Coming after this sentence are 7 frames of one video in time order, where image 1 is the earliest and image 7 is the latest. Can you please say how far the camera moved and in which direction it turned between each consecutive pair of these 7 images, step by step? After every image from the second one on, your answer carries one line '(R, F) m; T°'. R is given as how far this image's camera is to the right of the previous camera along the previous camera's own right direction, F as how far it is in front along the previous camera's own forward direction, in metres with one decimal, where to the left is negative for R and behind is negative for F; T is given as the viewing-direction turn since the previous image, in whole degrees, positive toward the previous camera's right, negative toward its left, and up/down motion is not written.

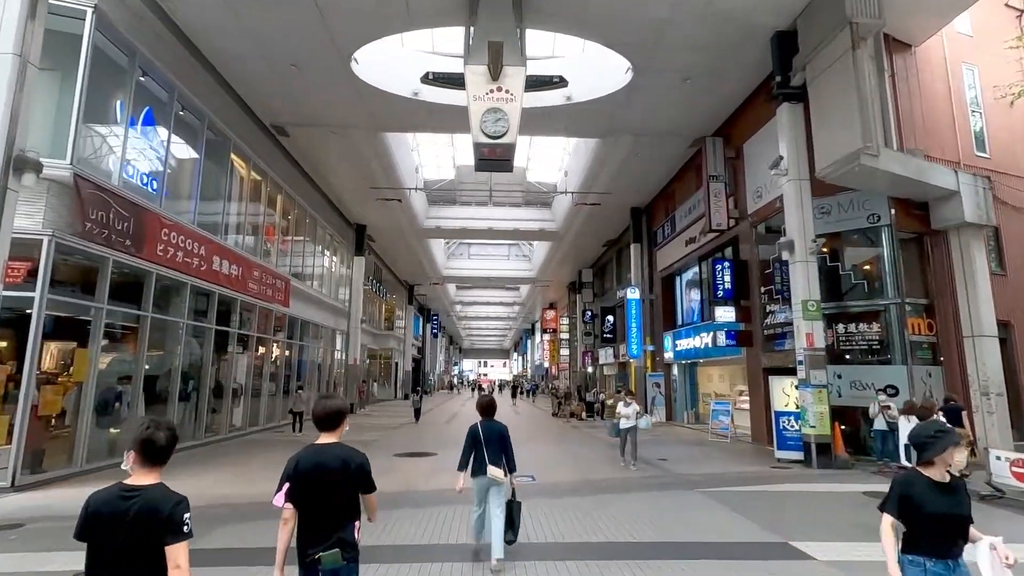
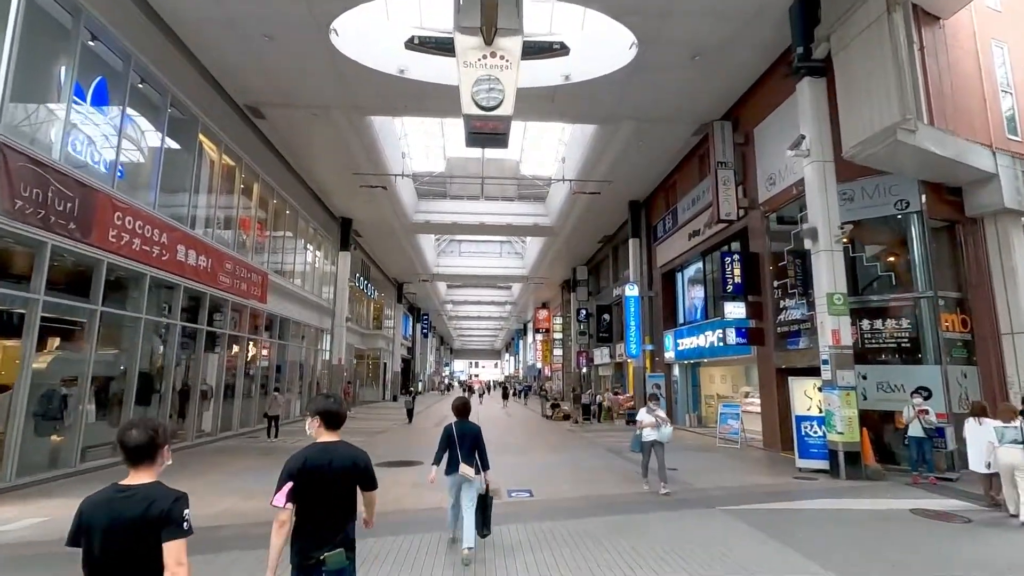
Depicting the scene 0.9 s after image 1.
(-0.1, +1.0) m; +1°
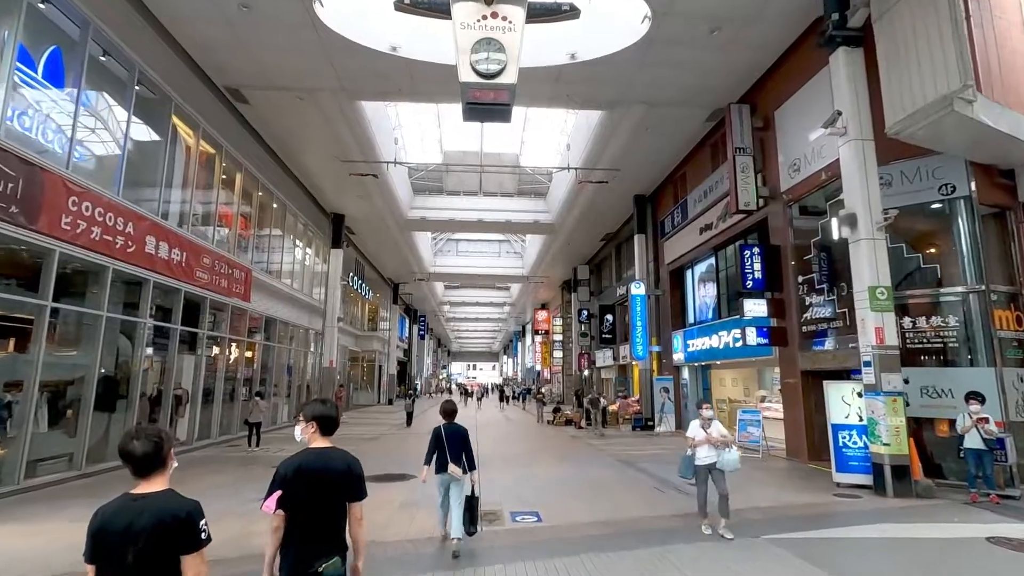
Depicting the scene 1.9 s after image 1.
(-0.1, +0.9) m; 0°
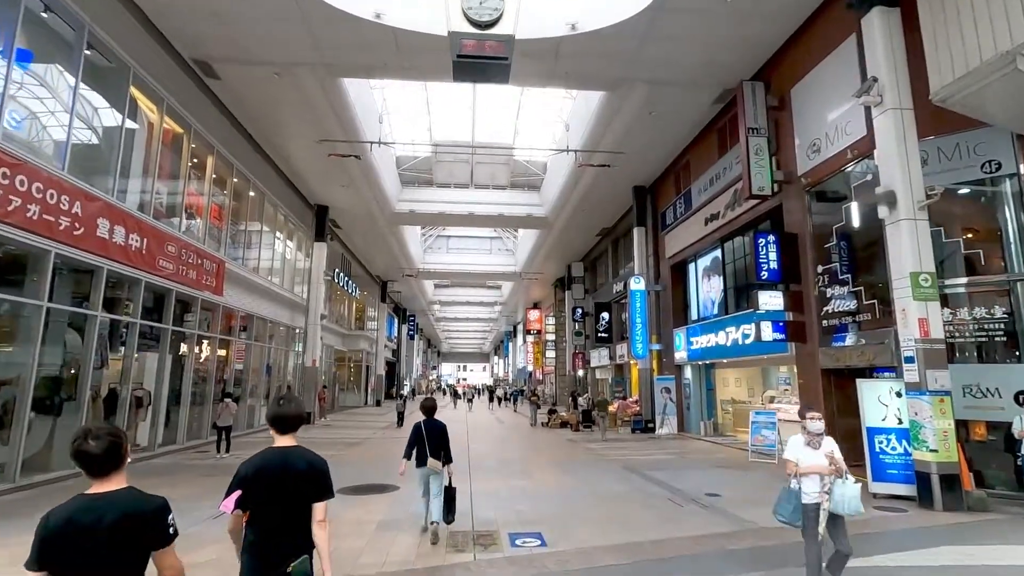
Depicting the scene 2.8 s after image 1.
(-0.1, +0.9) m; +1°
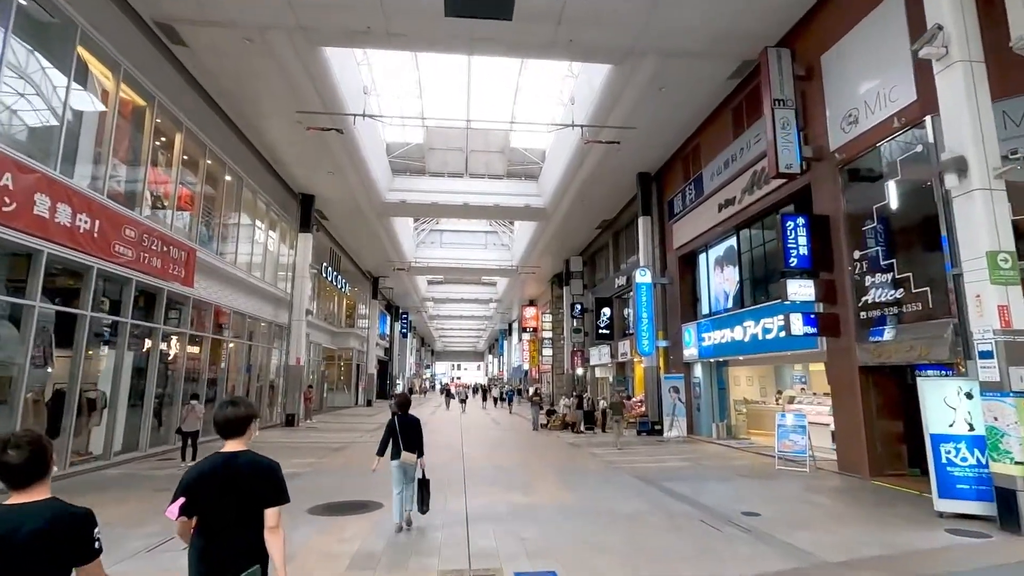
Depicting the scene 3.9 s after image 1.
(-0.1, +1.1) m; +1°
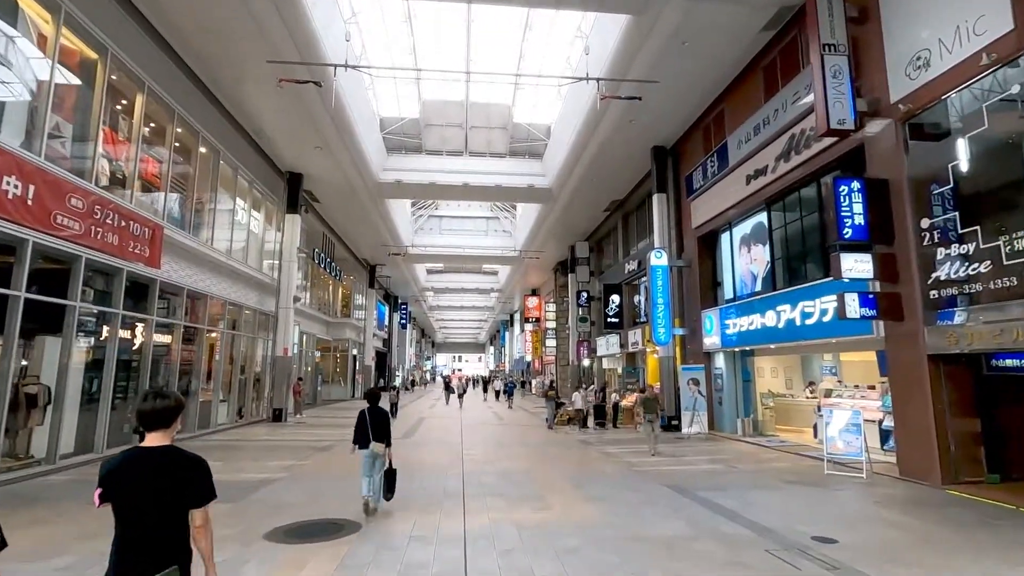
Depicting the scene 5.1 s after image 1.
(-0.1, +1.3) m; 0°
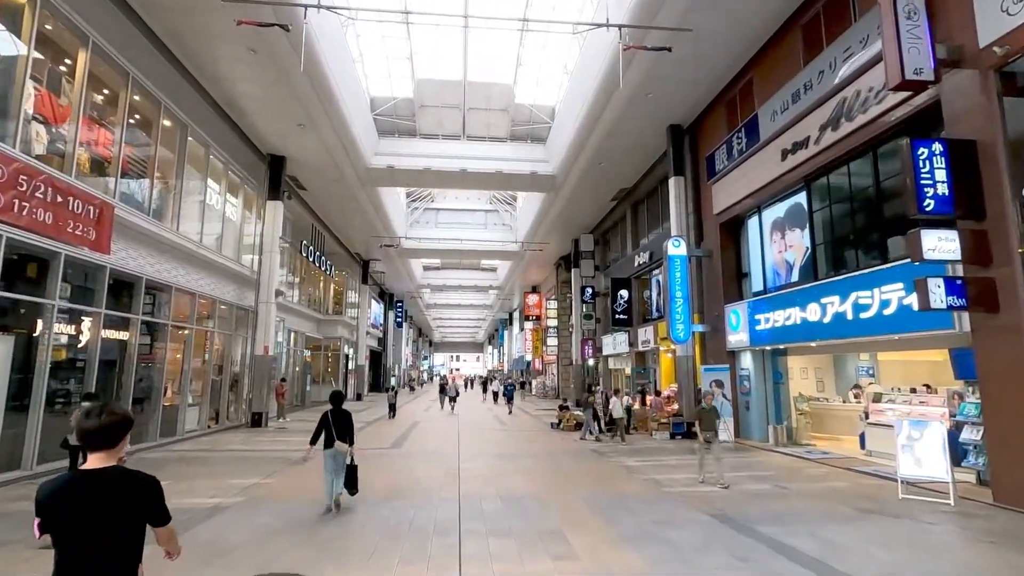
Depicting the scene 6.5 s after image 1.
(-0.1, +1.4) m; 0°
